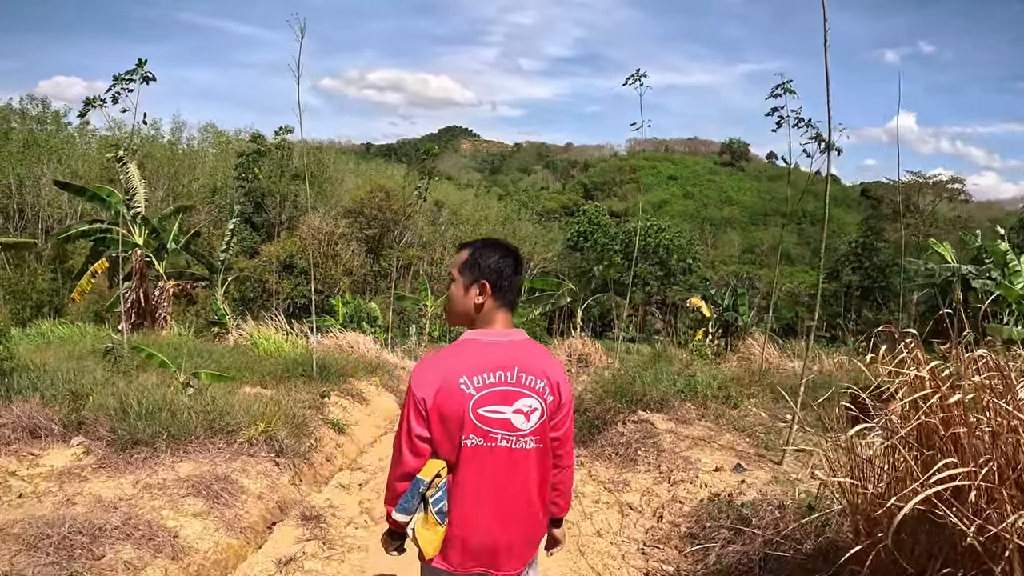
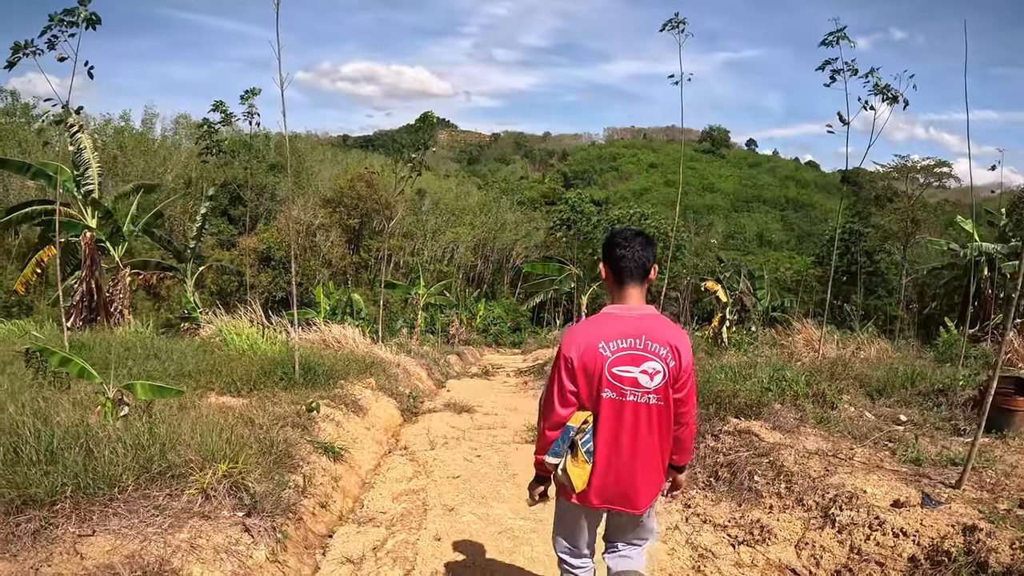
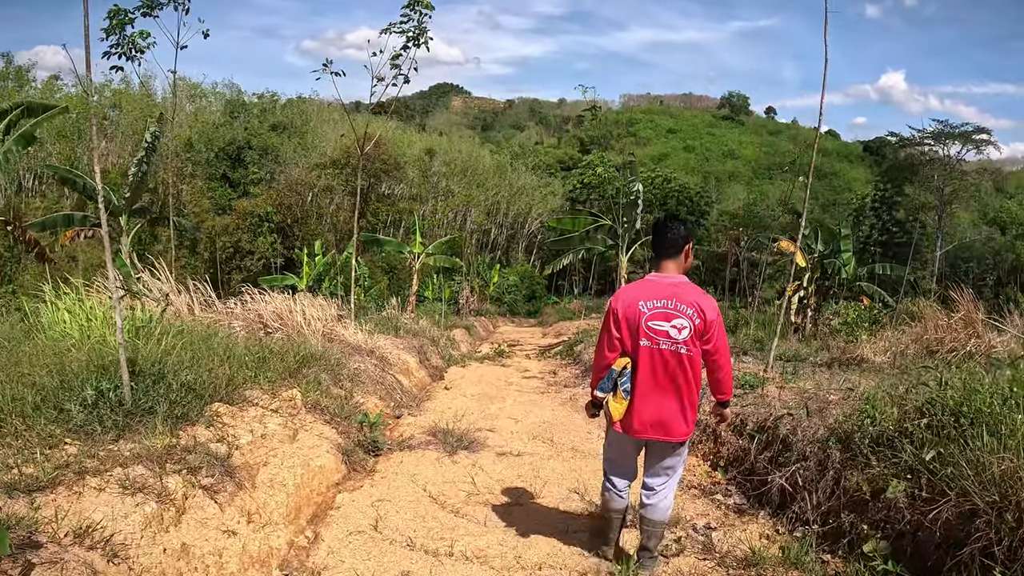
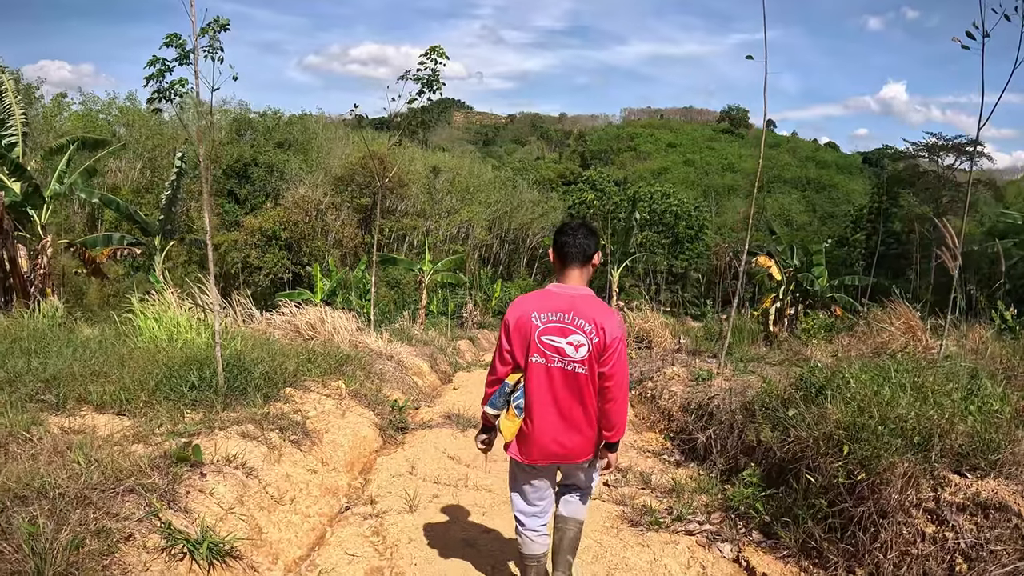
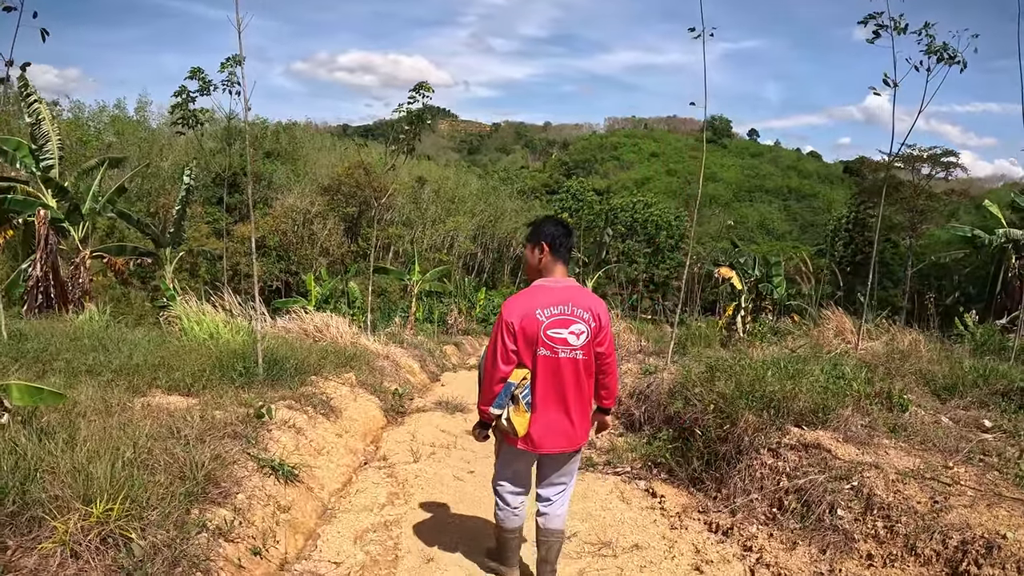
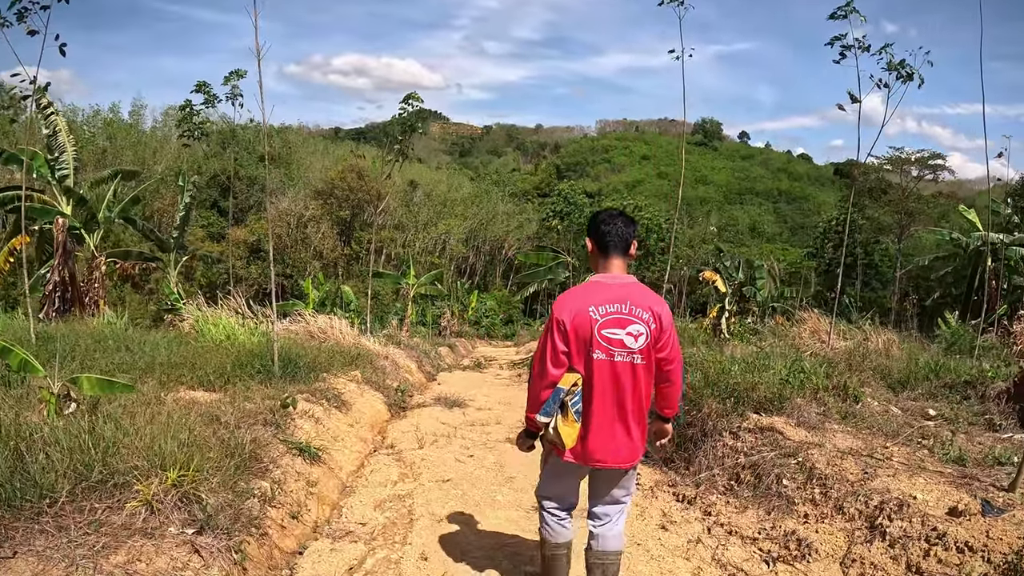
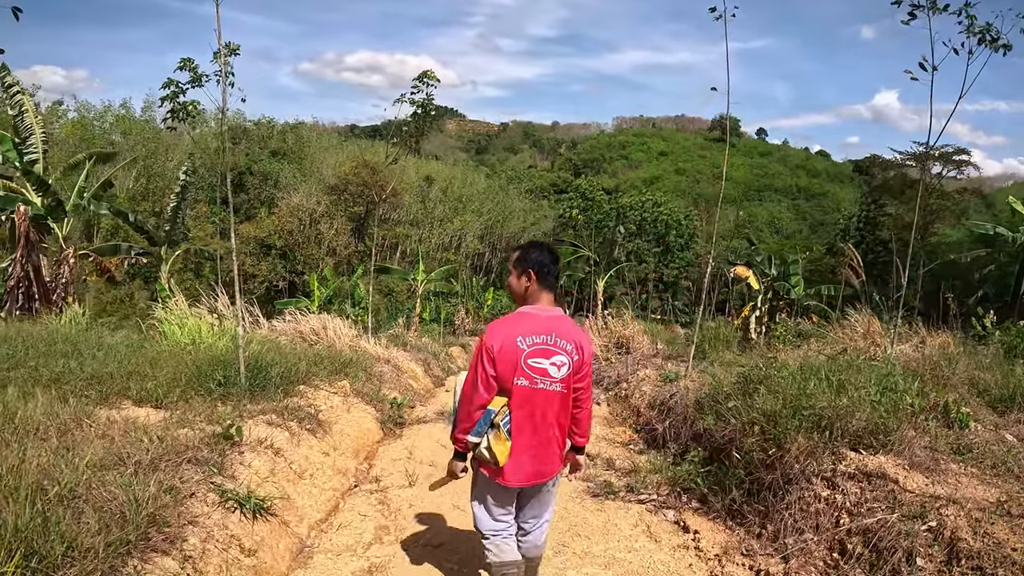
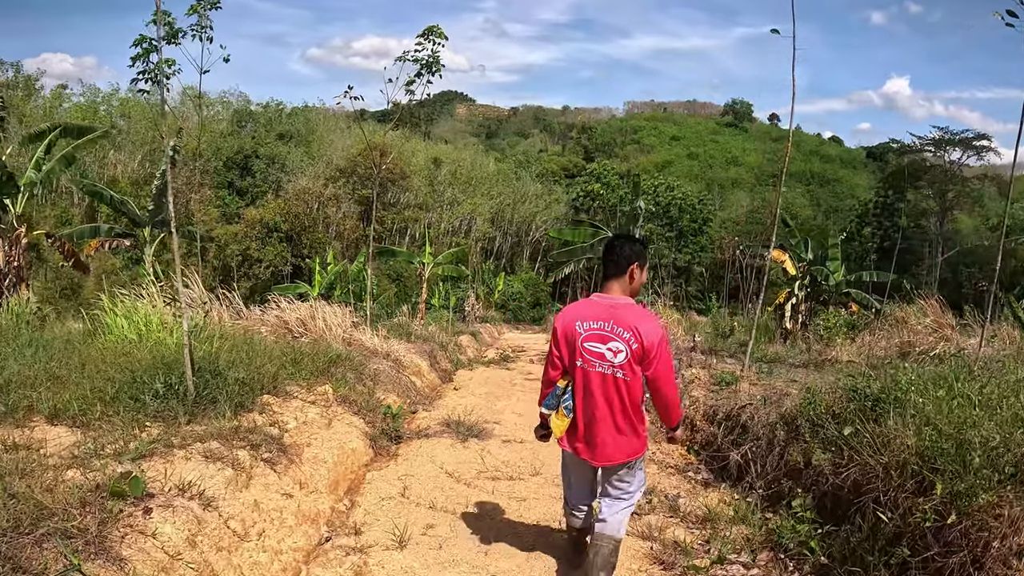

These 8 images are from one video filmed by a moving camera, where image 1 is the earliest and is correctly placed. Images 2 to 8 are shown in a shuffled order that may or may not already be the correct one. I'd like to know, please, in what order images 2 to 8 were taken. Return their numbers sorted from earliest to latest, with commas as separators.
2, 6, 5, 7, 4, 8, 3
